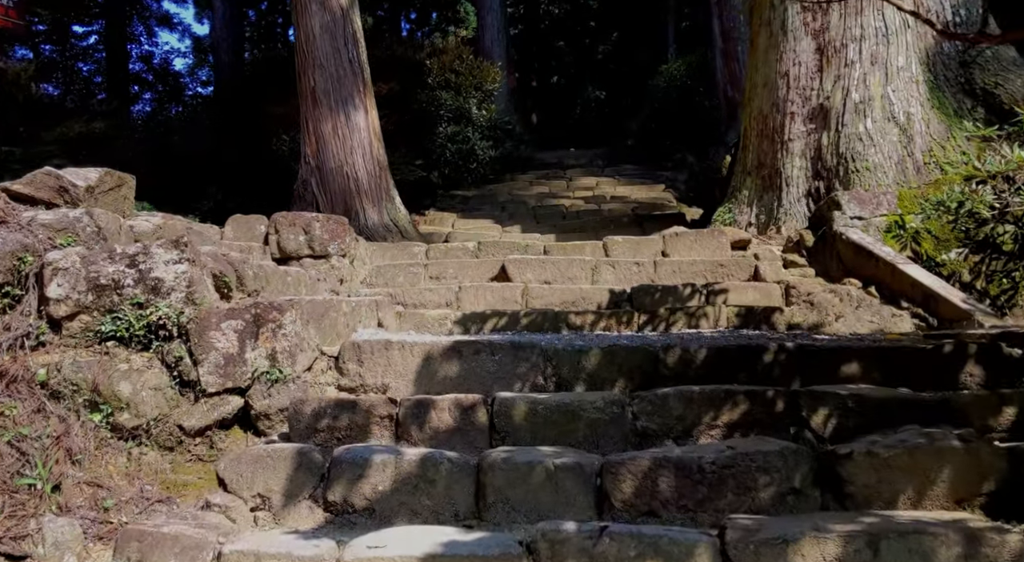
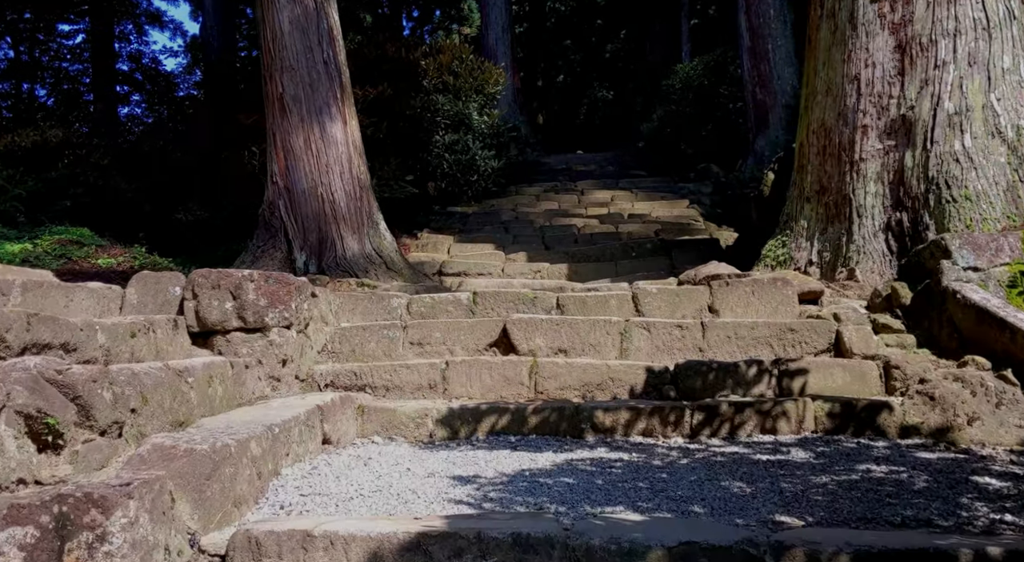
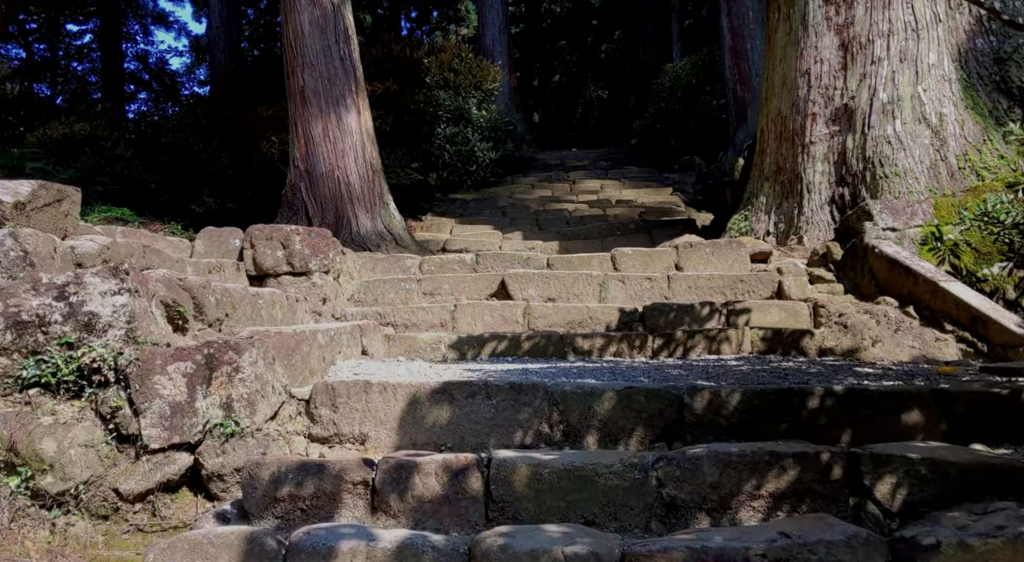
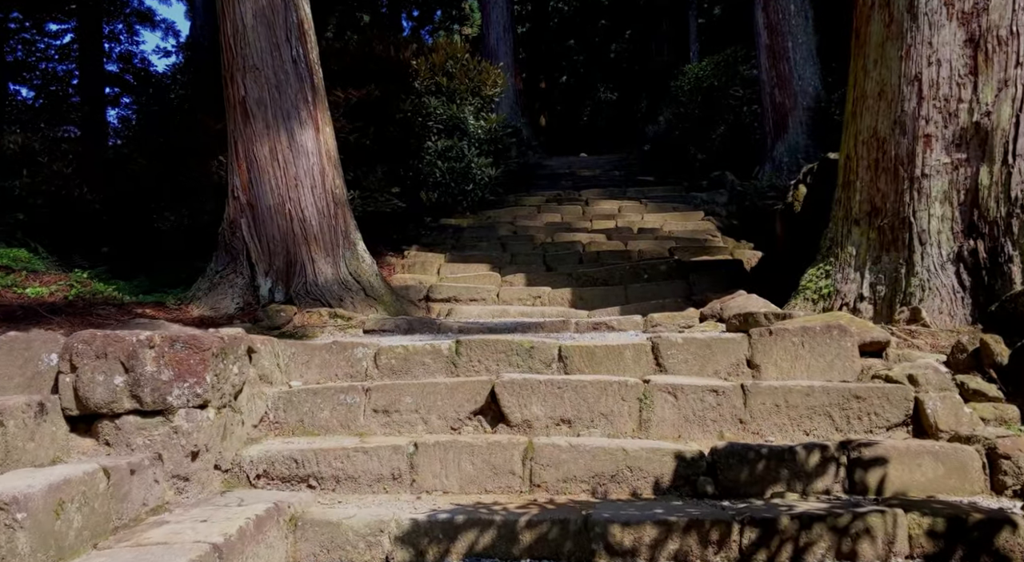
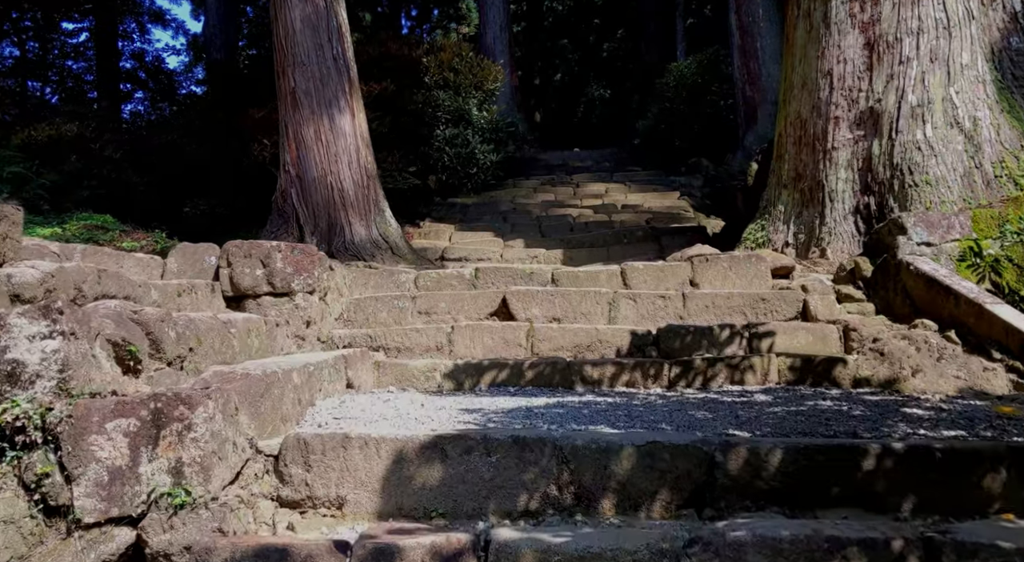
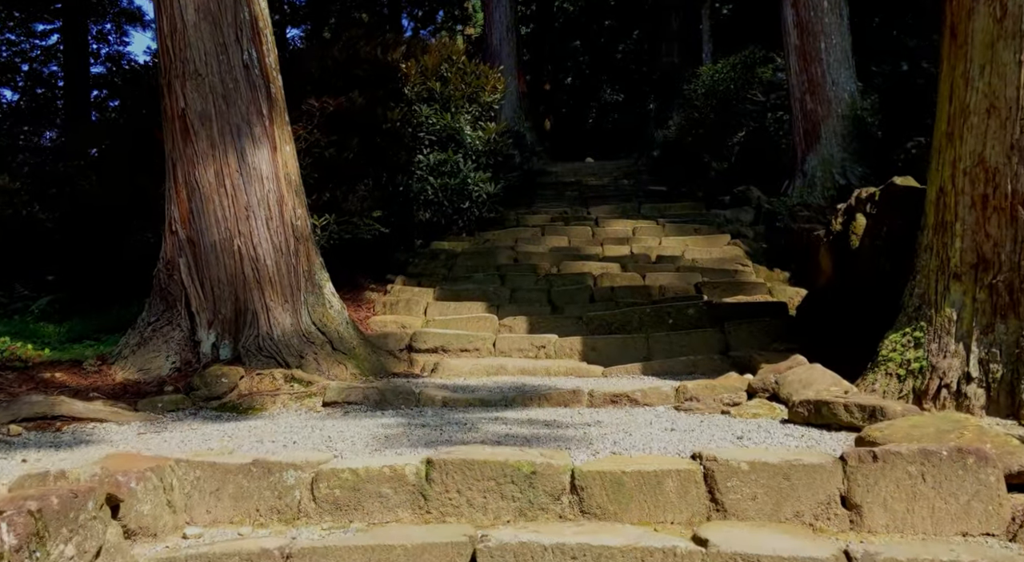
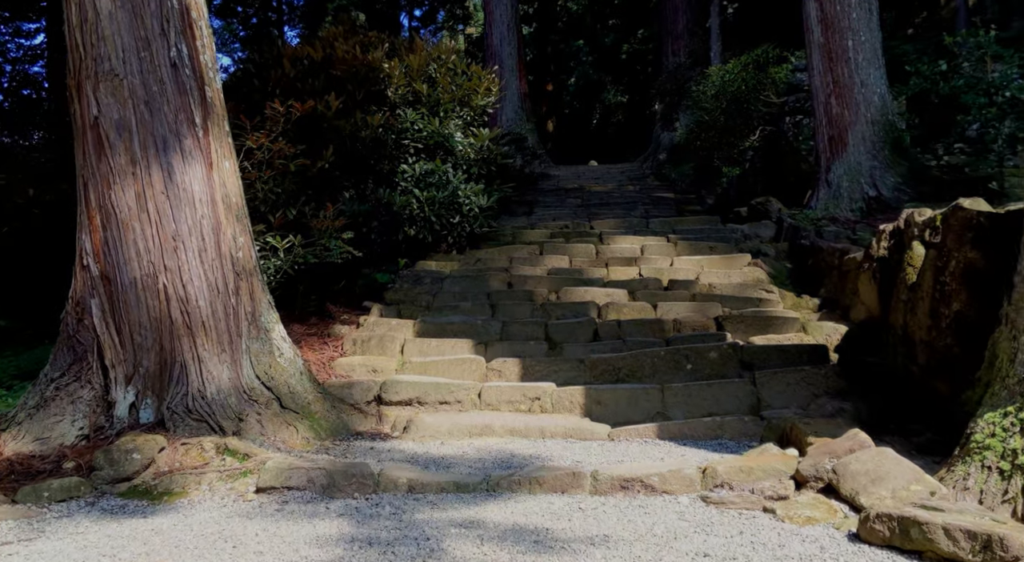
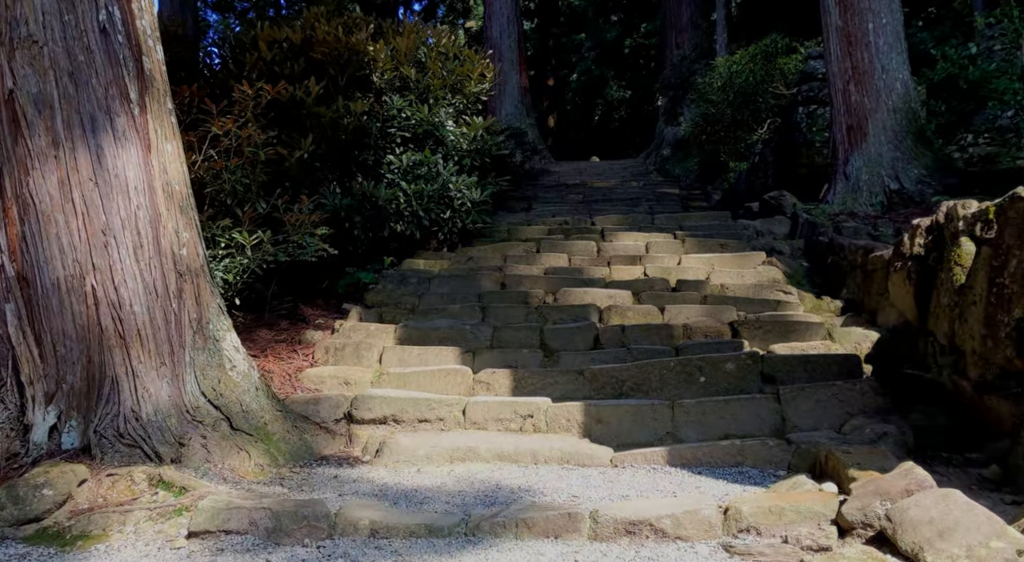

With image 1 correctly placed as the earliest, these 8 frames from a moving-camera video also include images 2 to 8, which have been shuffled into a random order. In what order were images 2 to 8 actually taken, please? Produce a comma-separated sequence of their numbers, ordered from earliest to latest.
3, 5, 2, 4, 6, 7, 8
